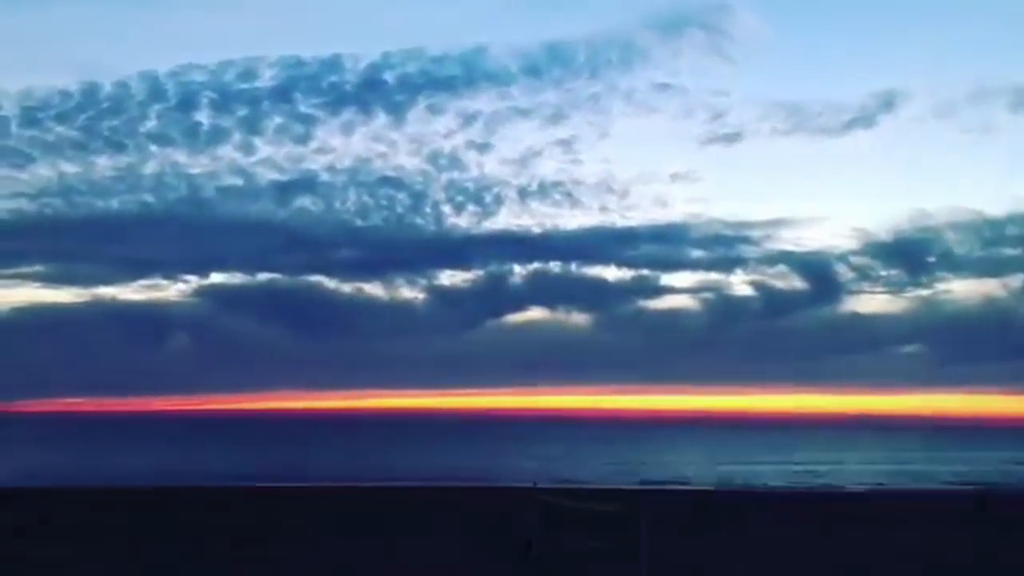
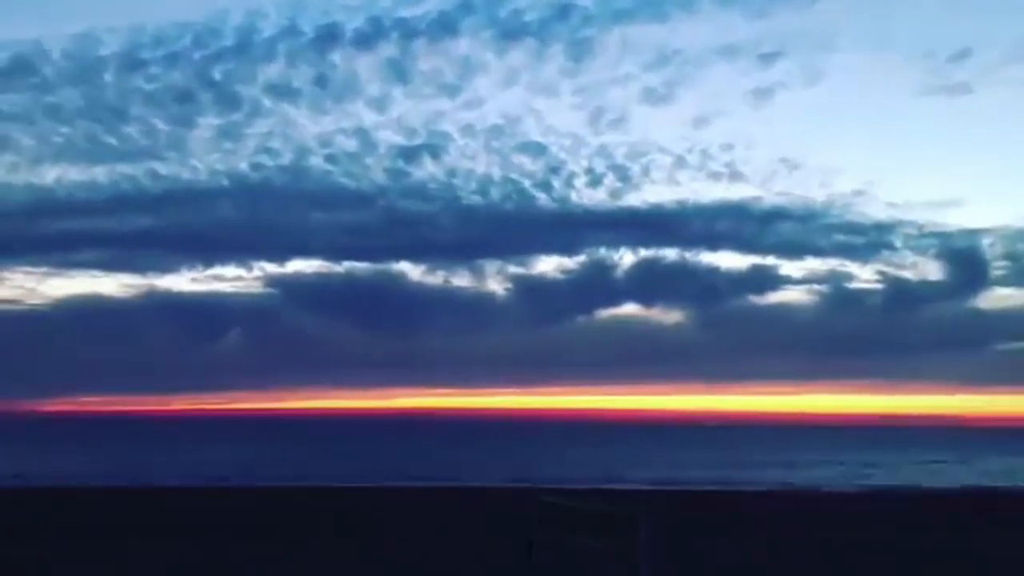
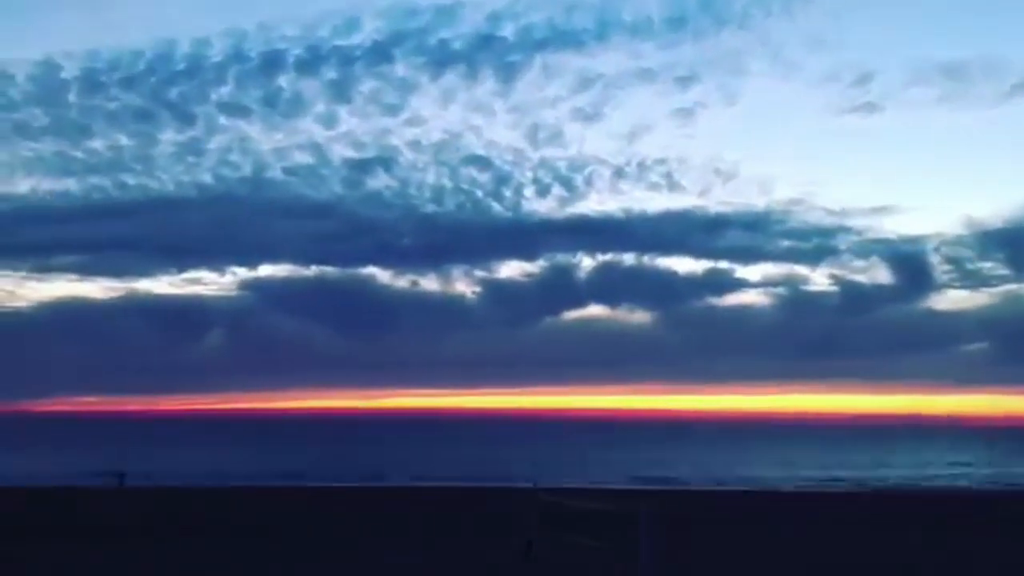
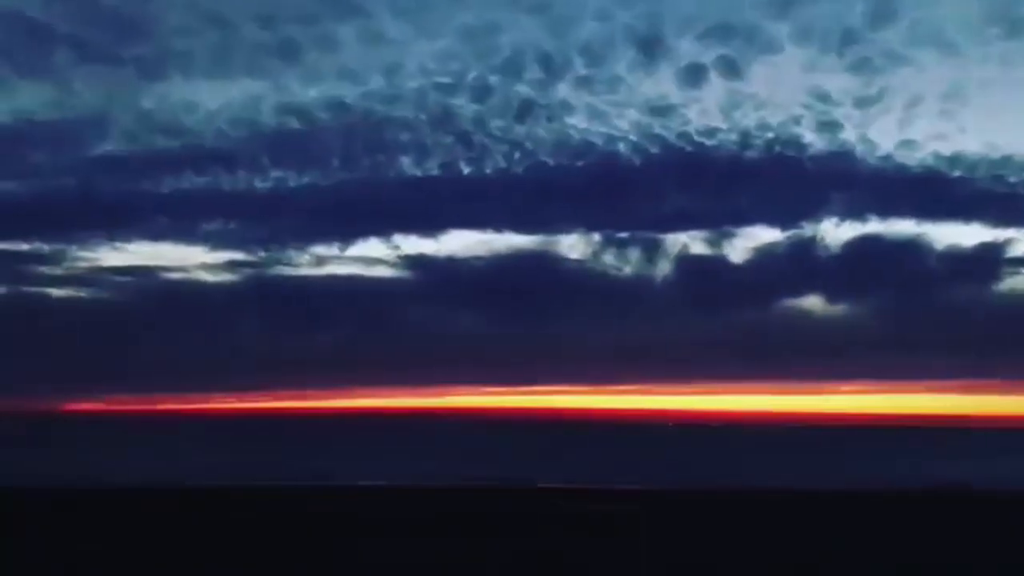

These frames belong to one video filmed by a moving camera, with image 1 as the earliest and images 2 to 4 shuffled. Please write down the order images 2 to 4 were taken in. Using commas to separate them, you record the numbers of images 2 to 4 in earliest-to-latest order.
3, 2, 4
